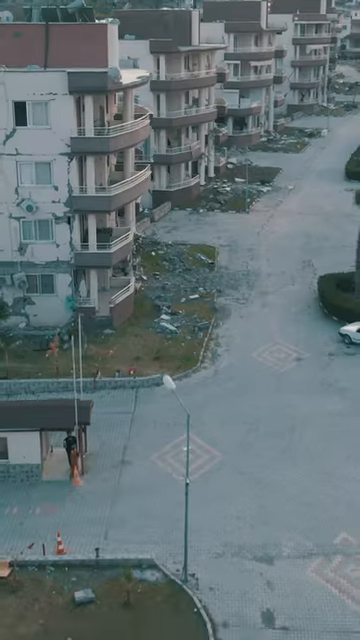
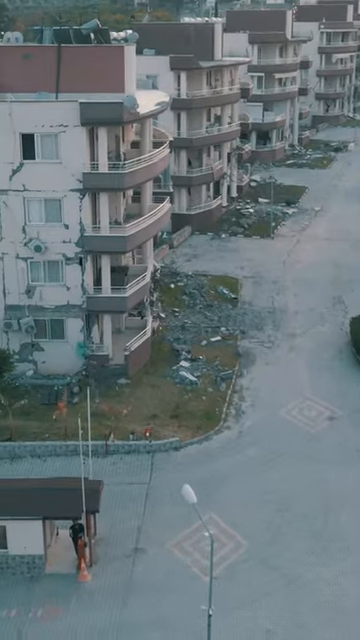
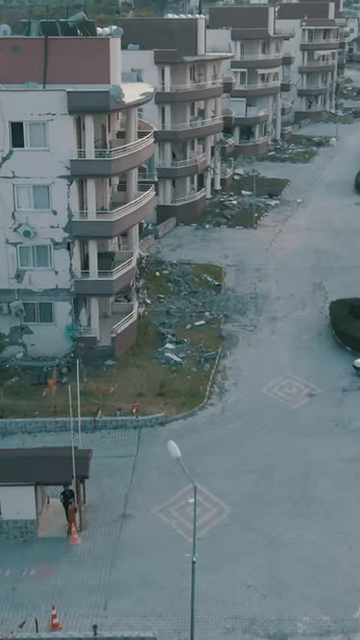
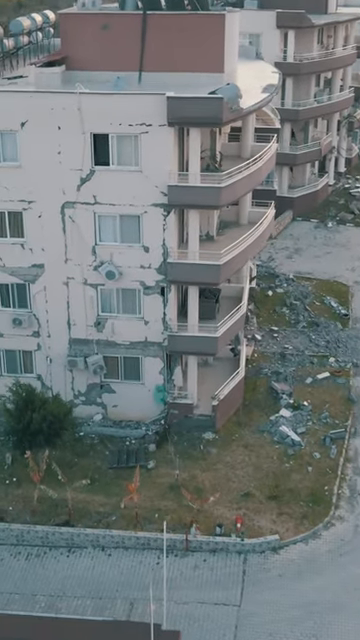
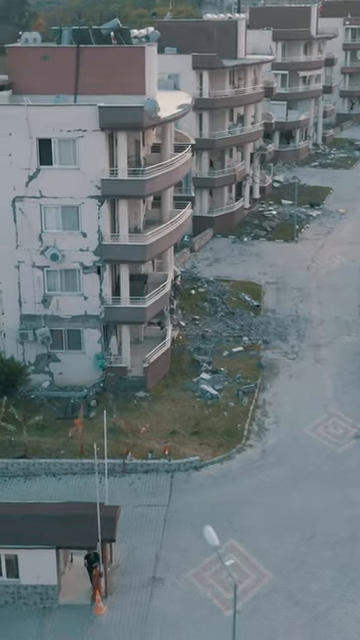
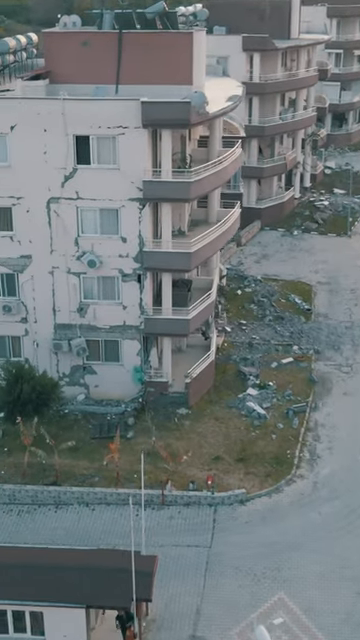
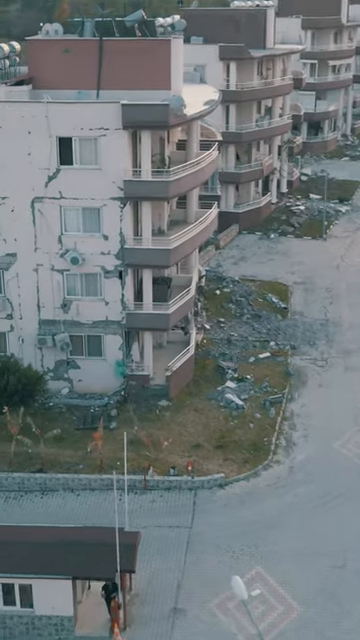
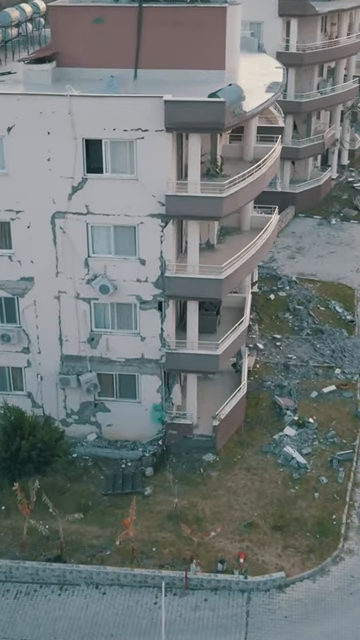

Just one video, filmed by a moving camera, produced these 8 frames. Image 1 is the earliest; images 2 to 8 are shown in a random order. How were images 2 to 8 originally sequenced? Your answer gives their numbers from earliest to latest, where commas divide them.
3, 2, 5, 7, 6, 4, 8
